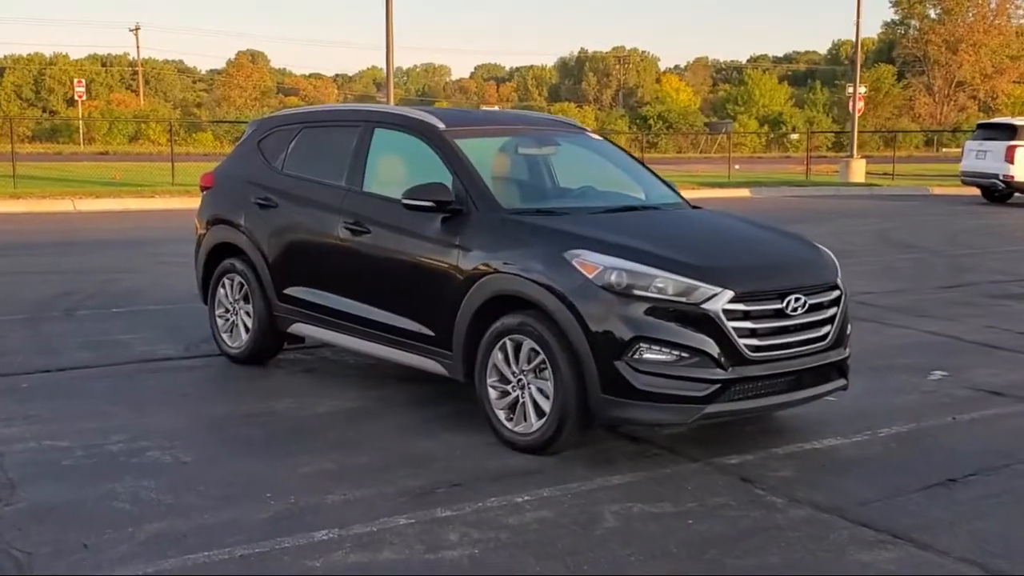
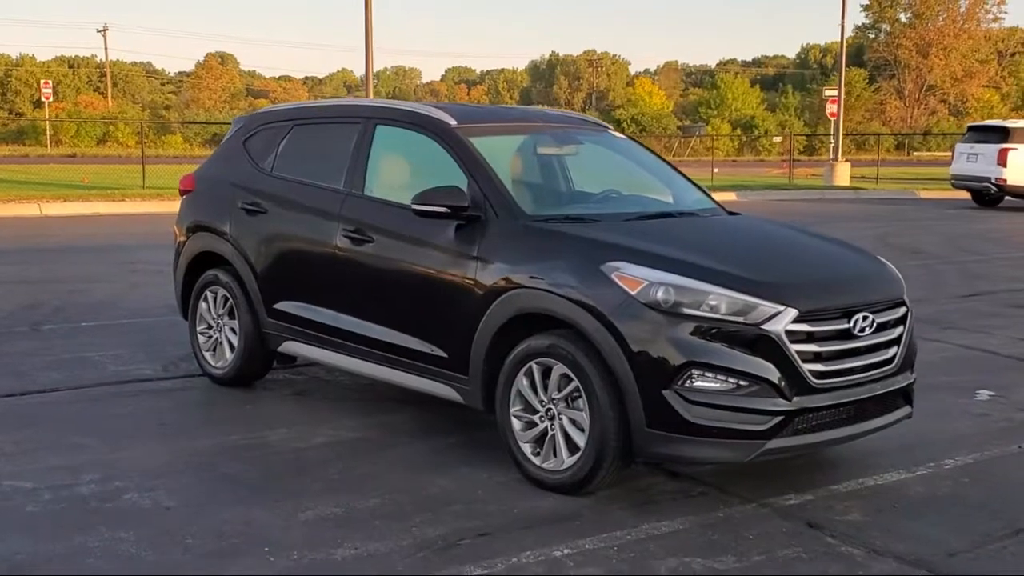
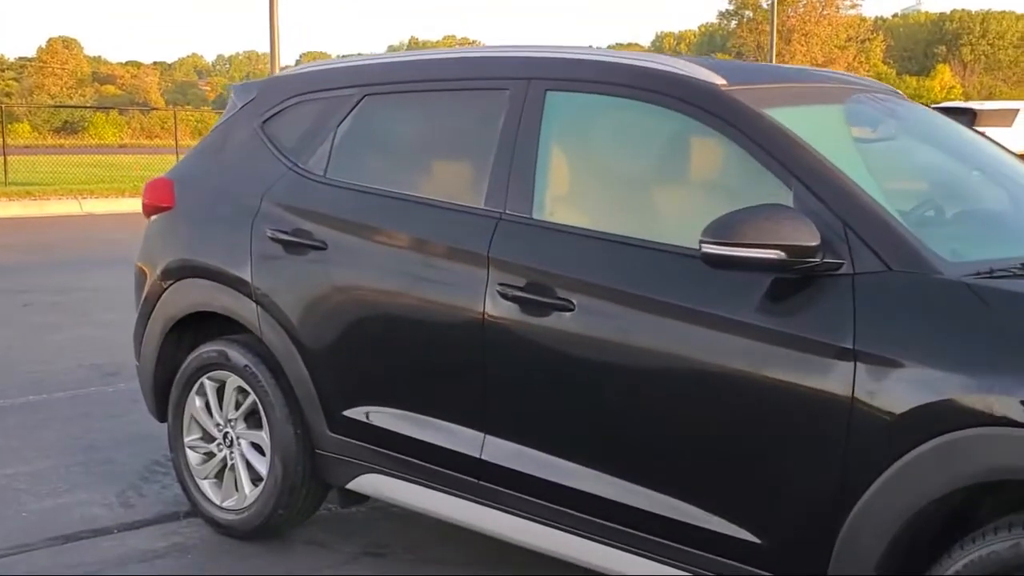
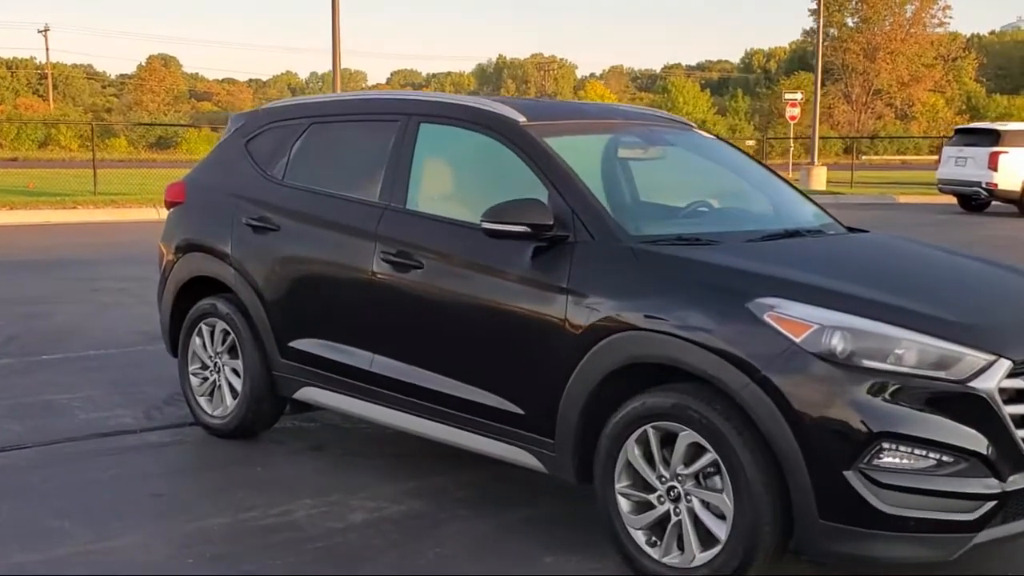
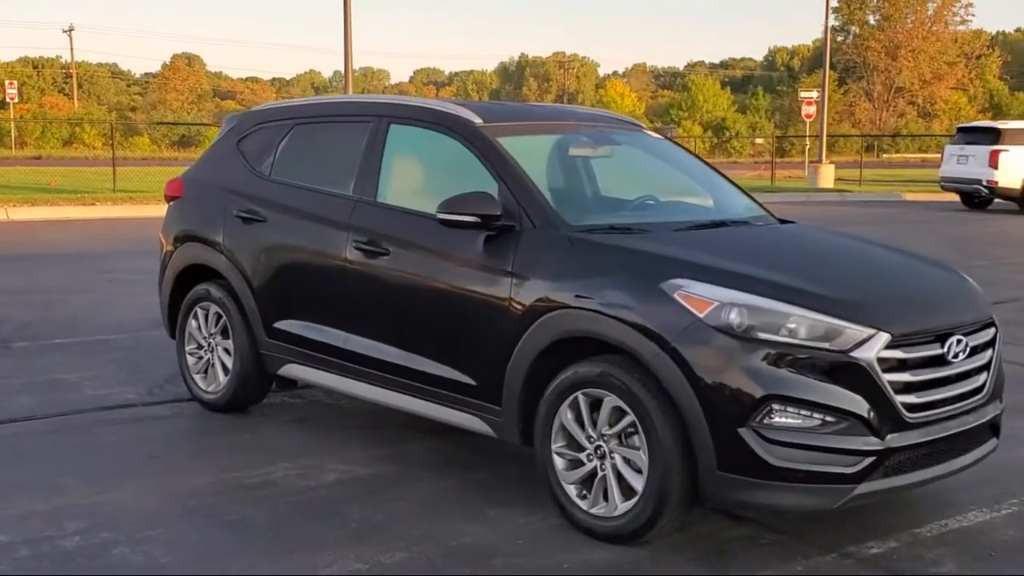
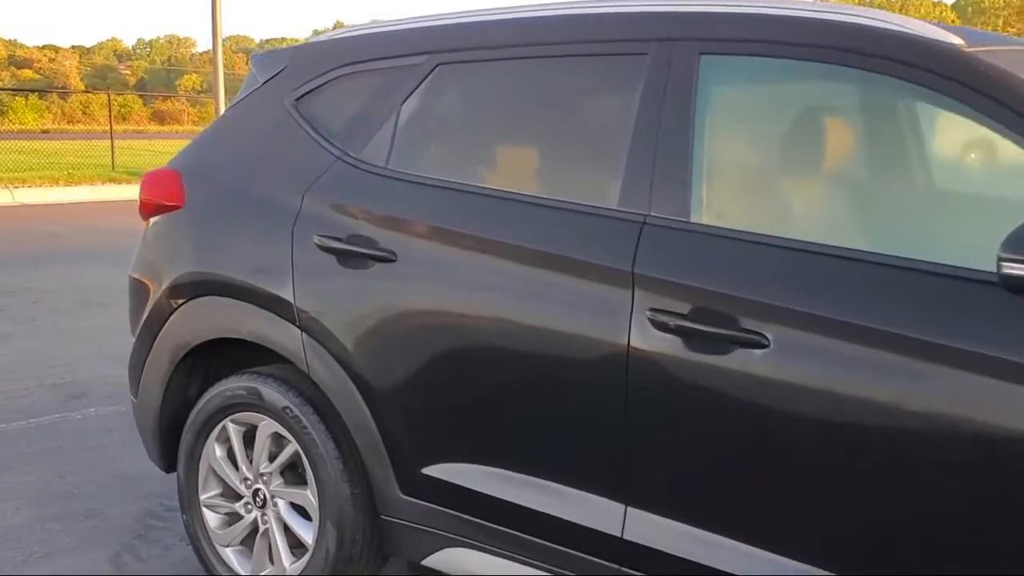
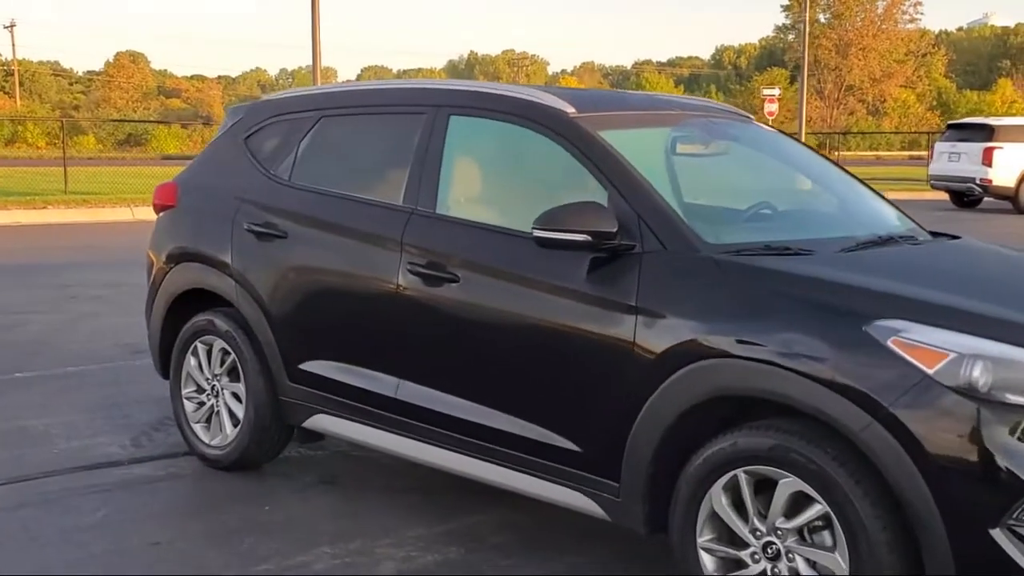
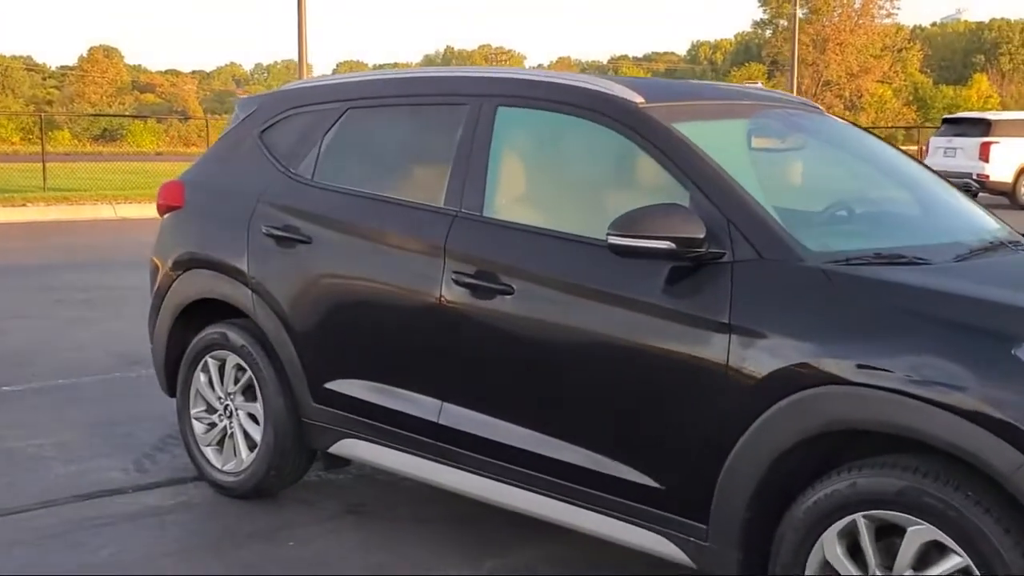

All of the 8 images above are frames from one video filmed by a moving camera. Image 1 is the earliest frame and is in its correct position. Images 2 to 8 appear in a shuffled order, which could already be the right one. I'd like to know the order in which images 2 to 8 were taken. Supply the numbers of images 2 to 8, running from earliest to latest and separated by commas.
2, 5, 4, 7, 8, 3, 6
